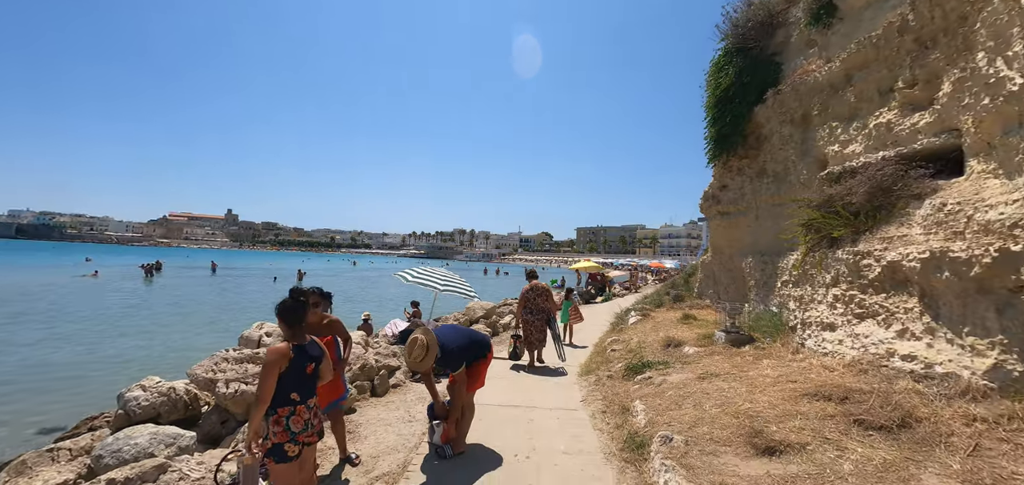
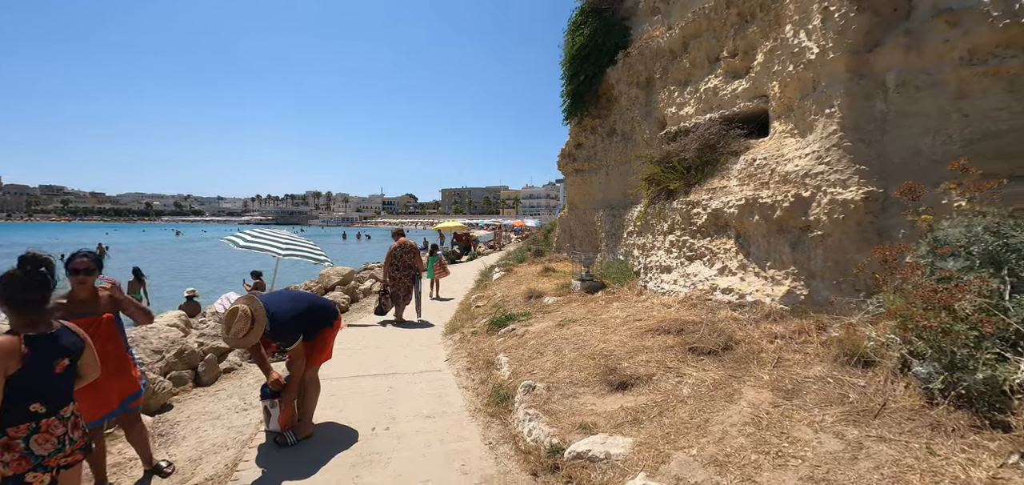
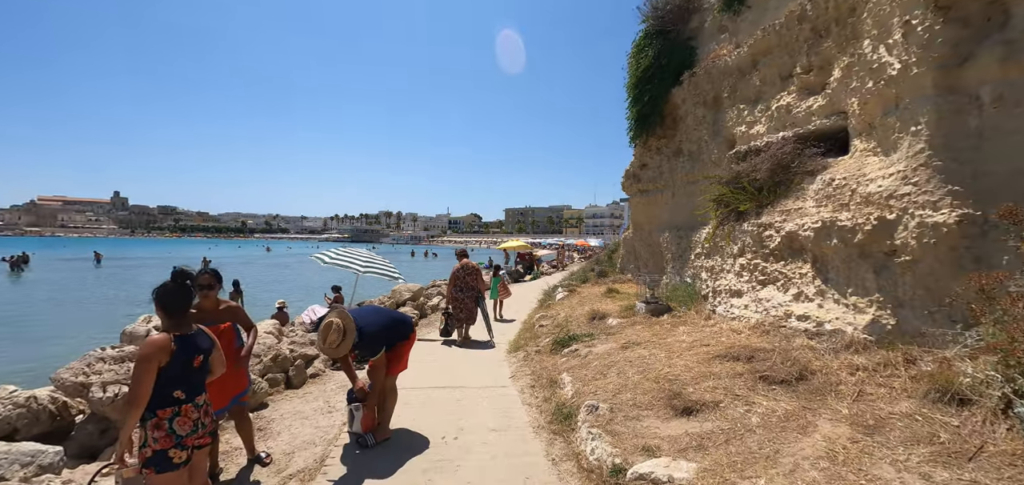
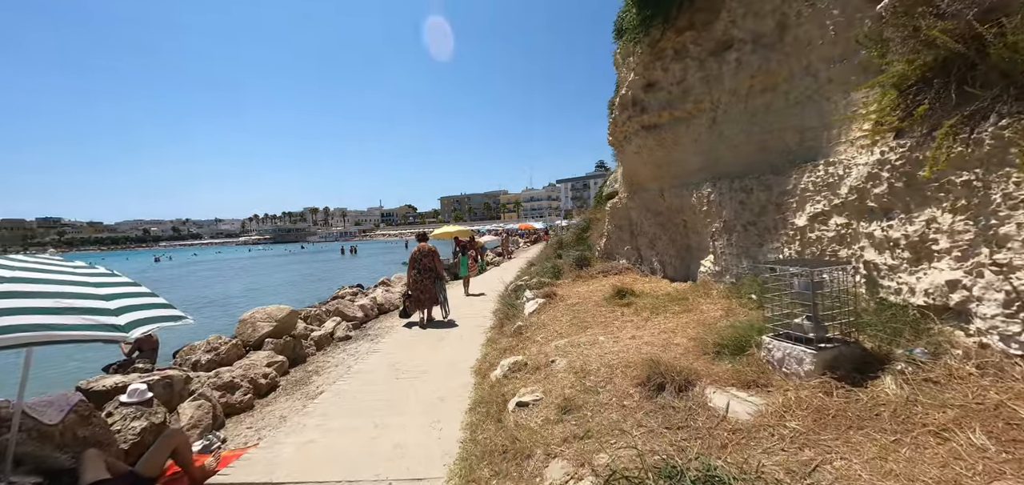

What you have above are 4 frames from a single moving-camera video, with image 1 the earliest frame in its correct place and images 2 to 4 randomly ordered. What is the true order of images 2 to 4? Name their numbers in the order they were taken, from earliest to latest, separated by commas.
3, 2, 4
